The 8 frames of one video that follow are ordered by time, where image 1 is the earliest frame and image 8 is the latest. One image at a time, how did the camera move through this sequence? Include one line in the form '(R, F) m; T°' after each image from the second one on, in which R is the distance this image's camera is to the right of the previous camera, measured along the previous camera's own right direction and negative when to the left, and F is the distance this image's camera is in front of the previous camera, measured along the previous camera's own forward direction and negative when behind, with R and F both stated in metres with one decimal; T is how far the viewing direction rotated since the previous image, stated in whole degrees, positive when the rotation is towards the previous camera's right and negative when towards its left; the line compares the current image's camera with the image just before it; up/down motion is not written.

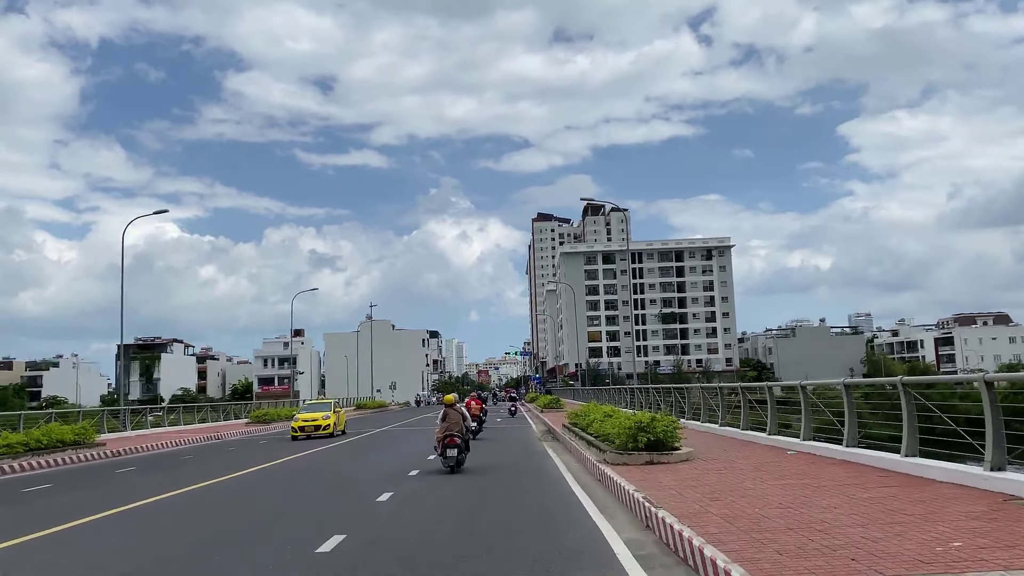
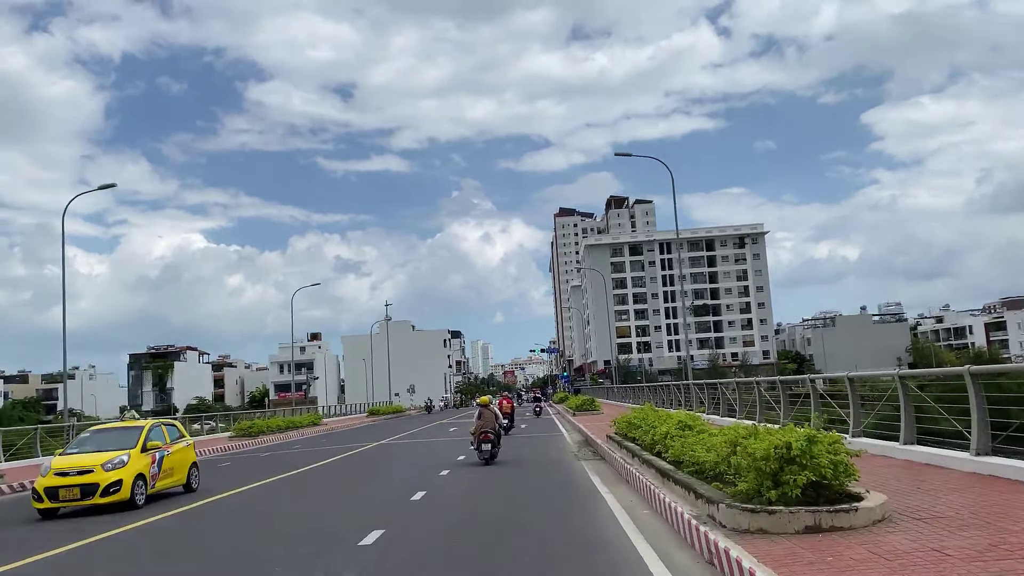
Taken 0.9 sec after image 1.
(0.0, +4.4) m; -2°
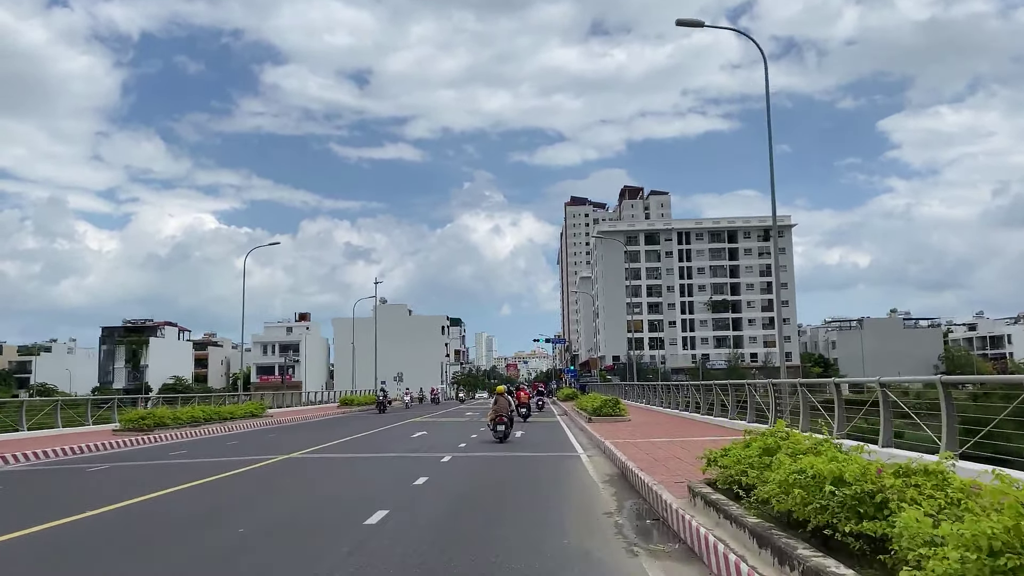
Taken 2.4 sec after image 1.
(+0.2, +6.9) m; -1°
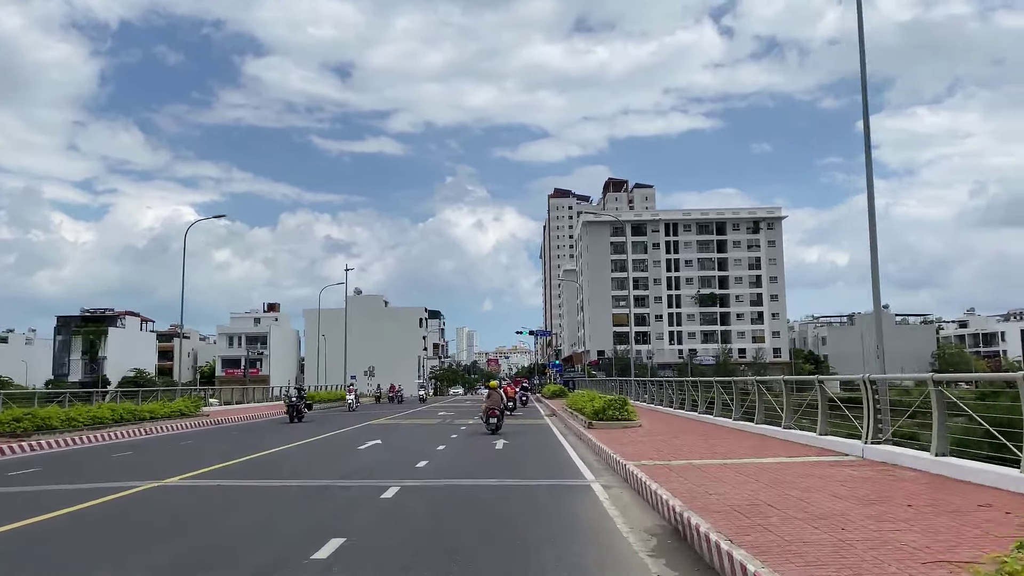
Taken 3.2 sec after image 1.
(0.0, +3.8) m; +1°
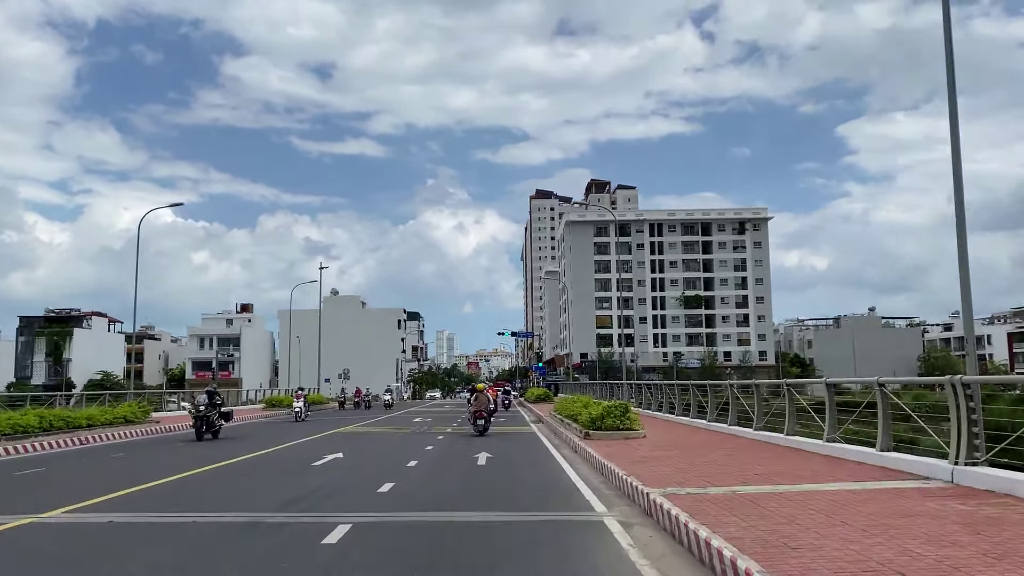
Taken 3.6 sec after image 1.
(-0.1, +1.9) m; +1°
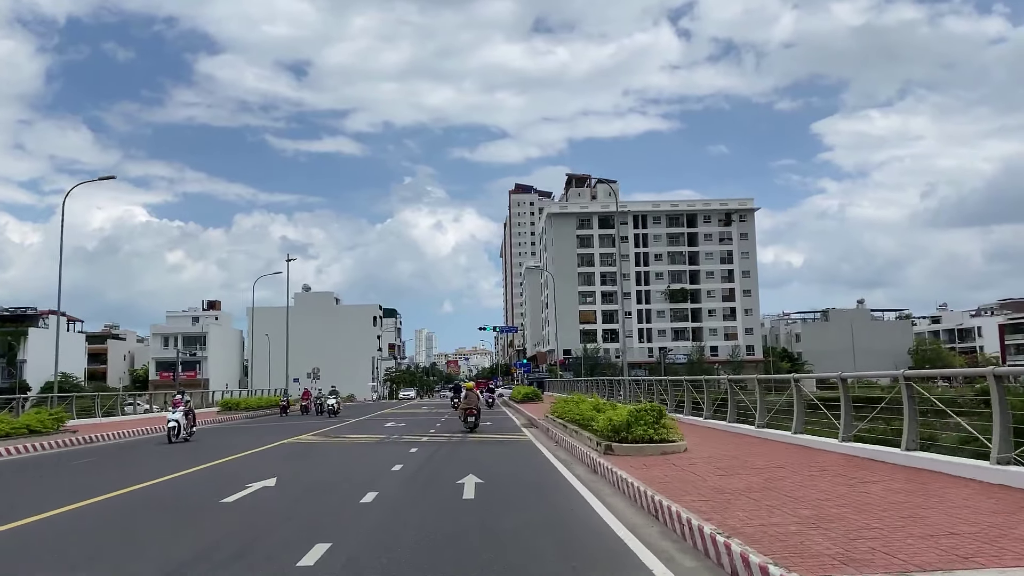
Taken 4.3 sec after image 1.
(-0.2, +3.2) m; +1°
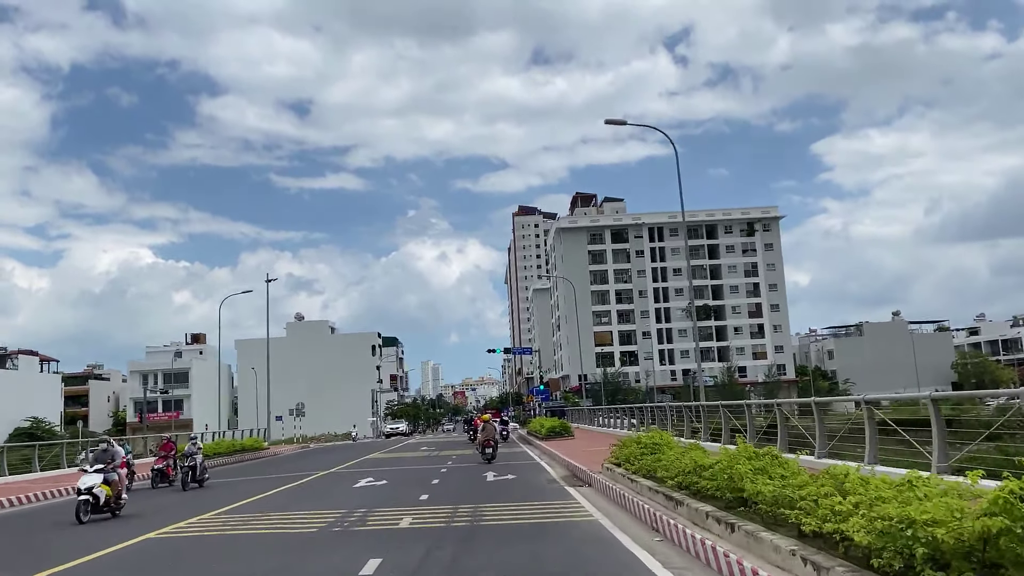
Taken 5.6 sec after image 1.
(-0.4, +6.2) m; 0°
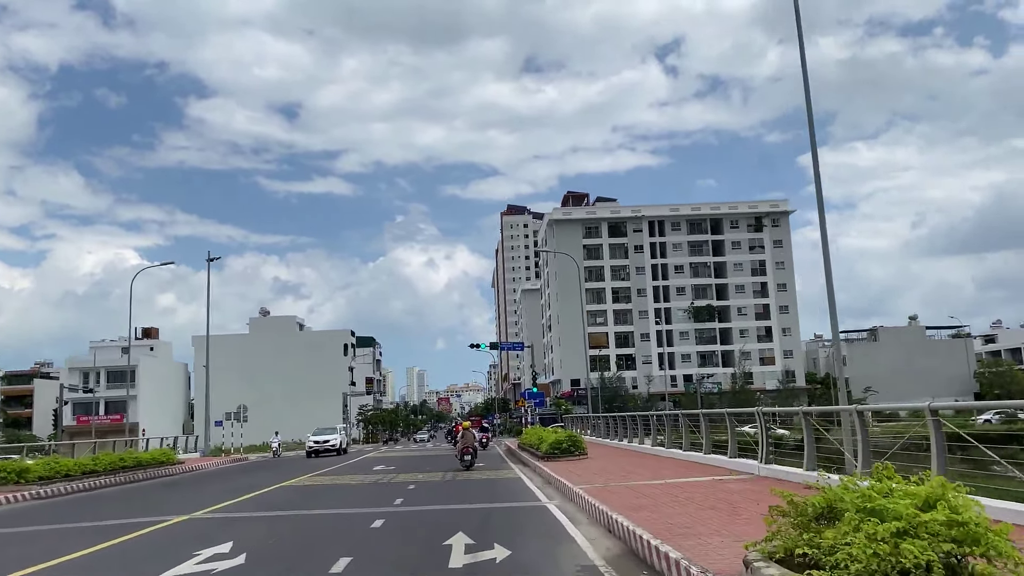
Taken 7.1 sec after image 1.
(0.0, +6.7) m; +1°
